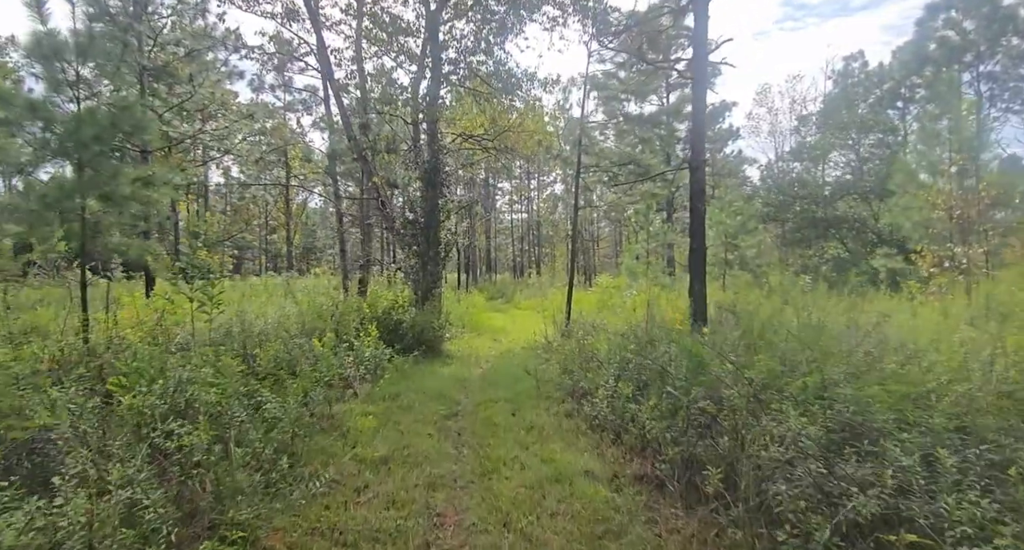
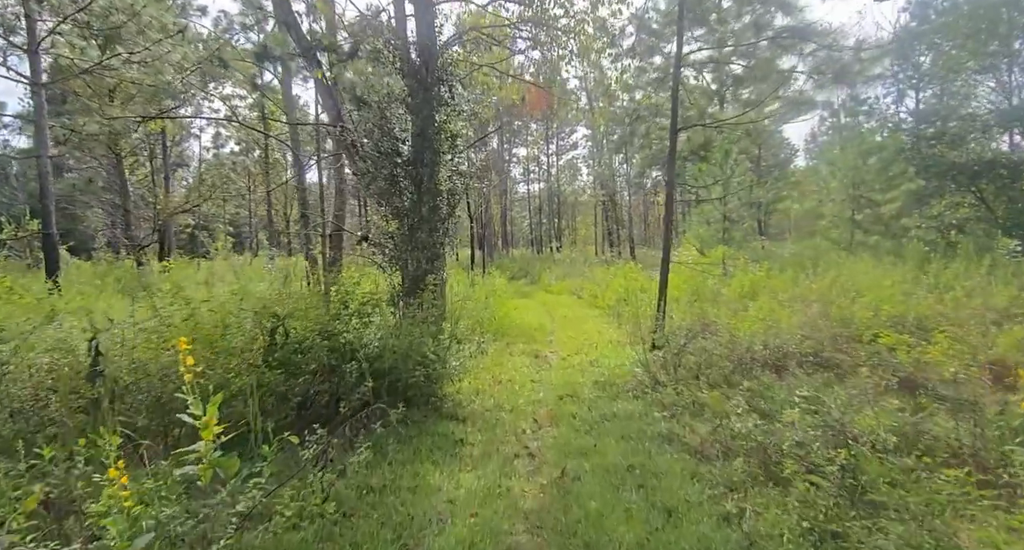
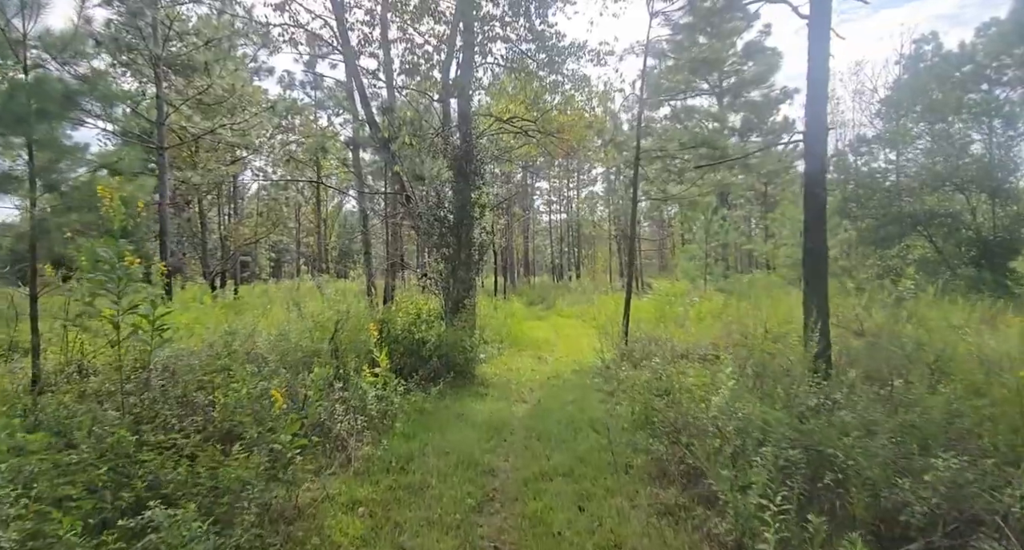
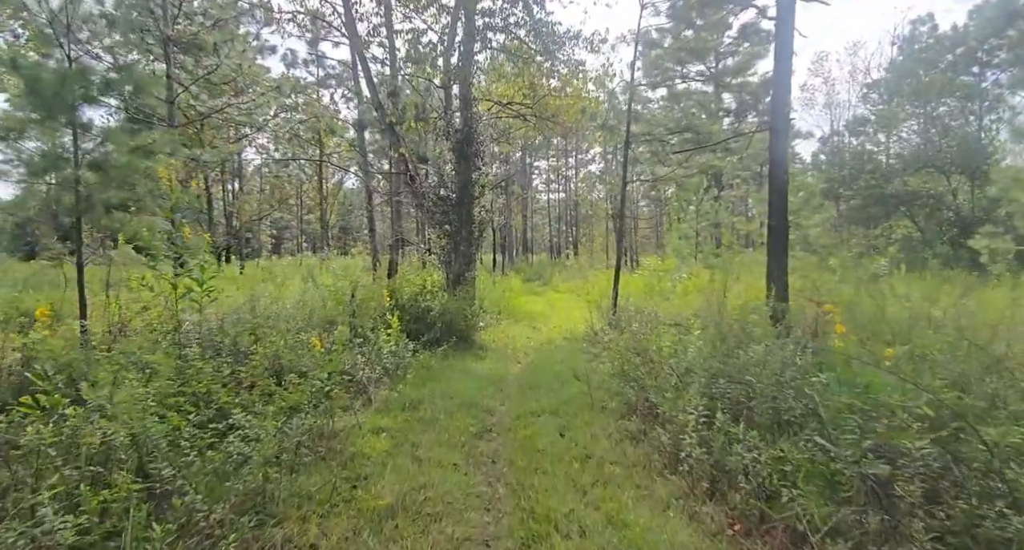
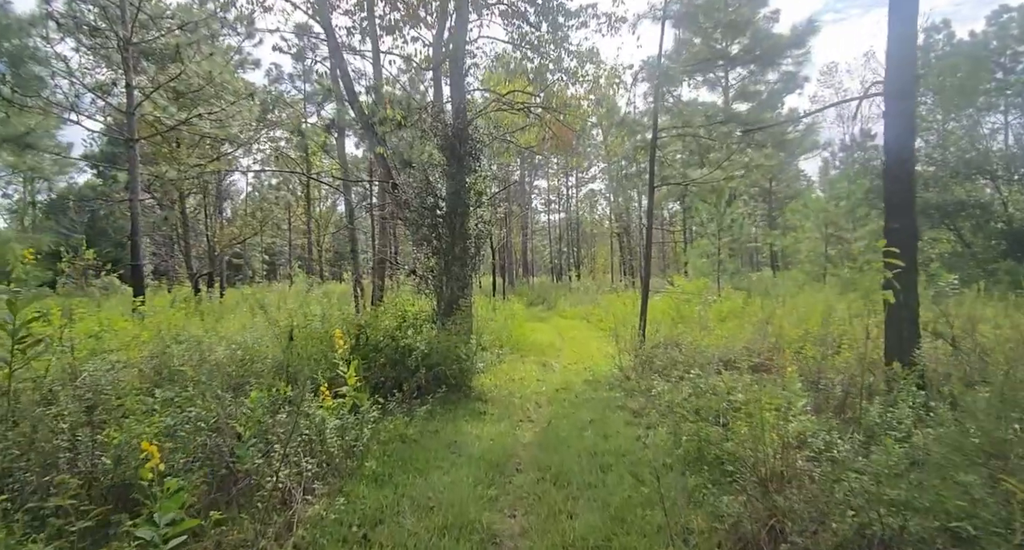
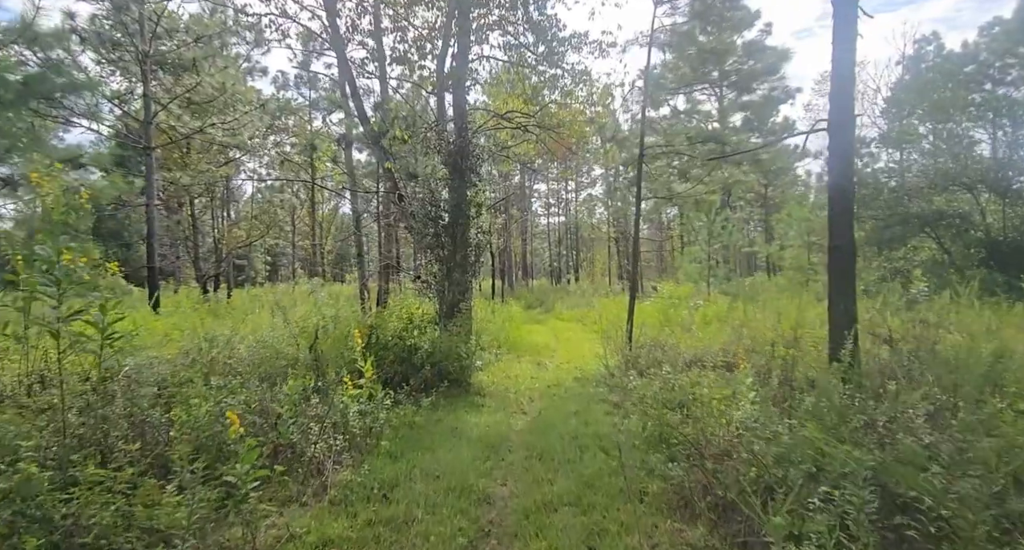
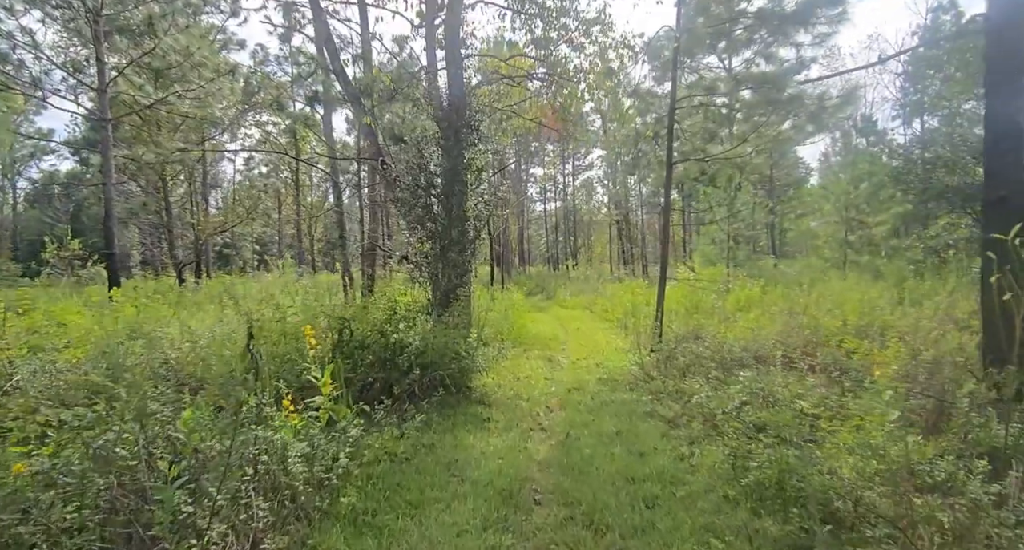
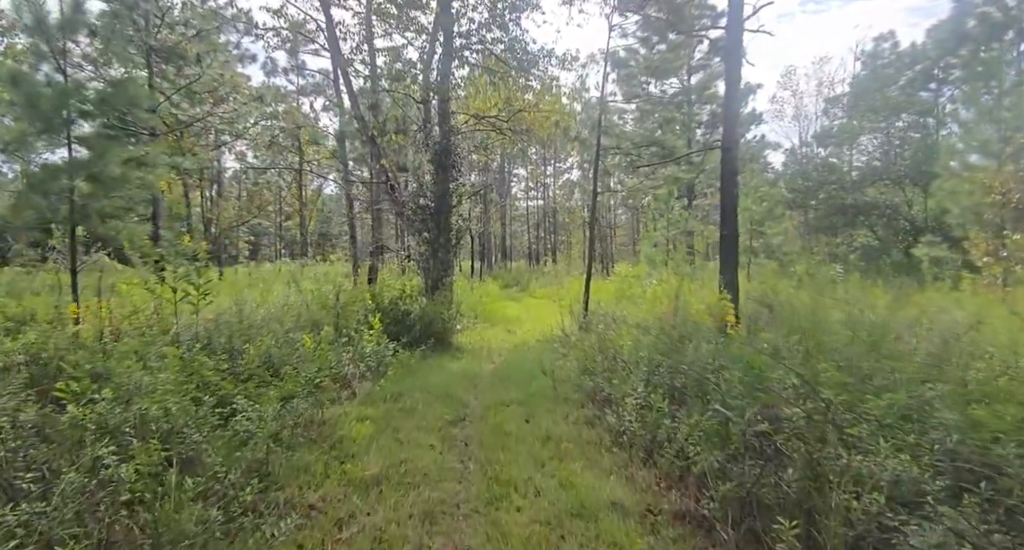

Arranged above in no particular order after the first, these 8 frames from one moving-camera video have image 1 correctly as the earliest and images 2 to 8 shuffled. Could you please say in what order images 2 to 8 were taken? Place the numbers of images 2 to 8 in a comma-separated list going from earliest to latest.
8, 4, 3, 6, 5, 7, 2
